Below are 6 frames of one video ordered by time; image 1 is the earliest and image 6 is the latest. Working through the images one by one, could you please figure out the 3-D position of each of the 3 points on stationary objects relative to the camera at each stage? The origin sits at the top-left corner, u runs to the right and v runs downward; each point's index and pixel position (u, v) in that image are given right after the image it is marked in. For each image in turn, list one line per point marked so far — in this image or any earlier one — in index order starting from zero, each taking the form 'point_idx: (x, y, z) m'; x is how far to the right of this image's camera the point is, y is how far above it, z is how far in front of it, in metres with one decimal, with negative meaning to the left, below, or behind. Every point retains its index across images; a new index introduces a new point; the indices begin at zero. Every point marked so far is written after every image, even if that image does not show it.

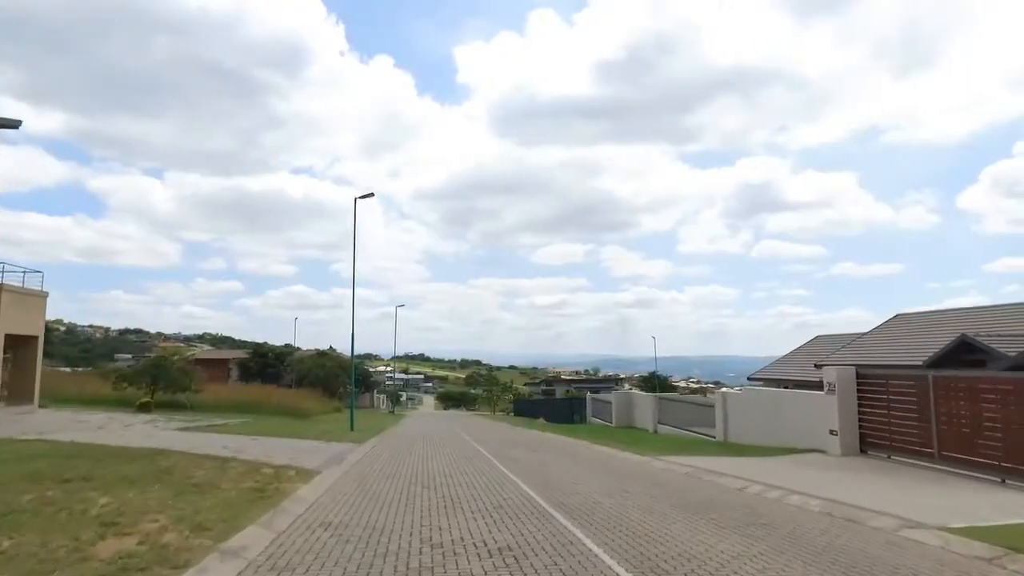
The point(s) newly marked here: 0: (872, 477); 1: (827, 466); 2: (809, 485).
0: (+6.5, -3.4, +15.1) m
1: (+6.1, -3.5, +16.1) m
2: (+5.2, -3.4, +14.5) m
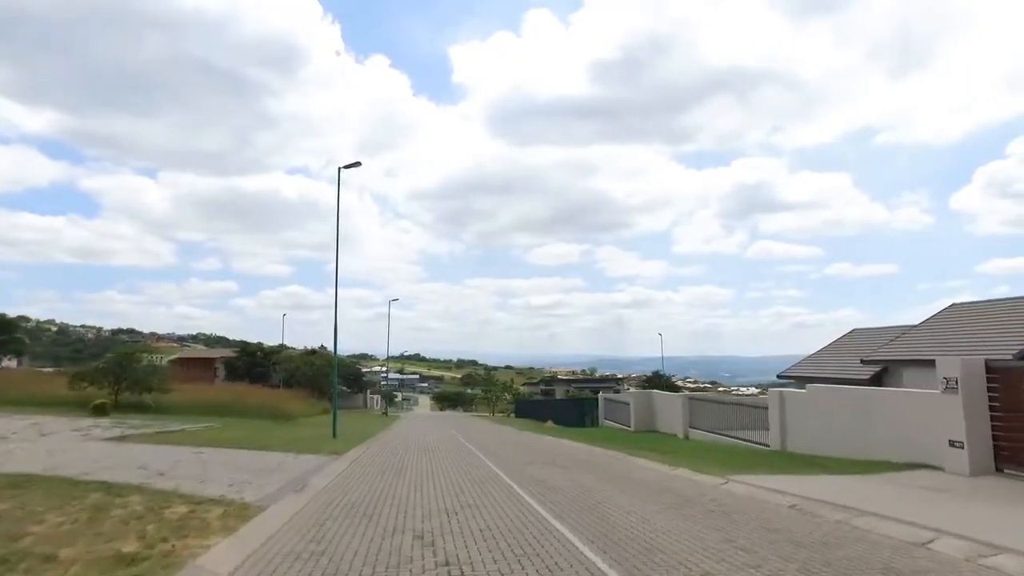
0: (+6.7, -3.0, +11.9) m
1: (+6.3, -3.0, +12.9) m
2: (+5.5, -3.0, +11.3) m
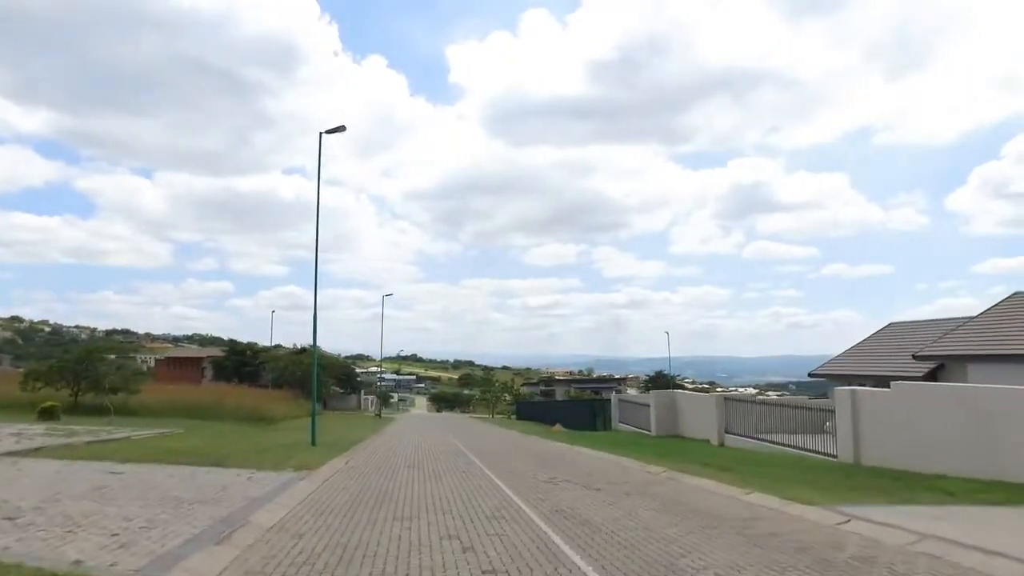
0: (+7.0, -2.7, +9.0) m
1: (+6.5, -2.7, +10.0) m
2: (+5.7, -2.7, +8.4) m
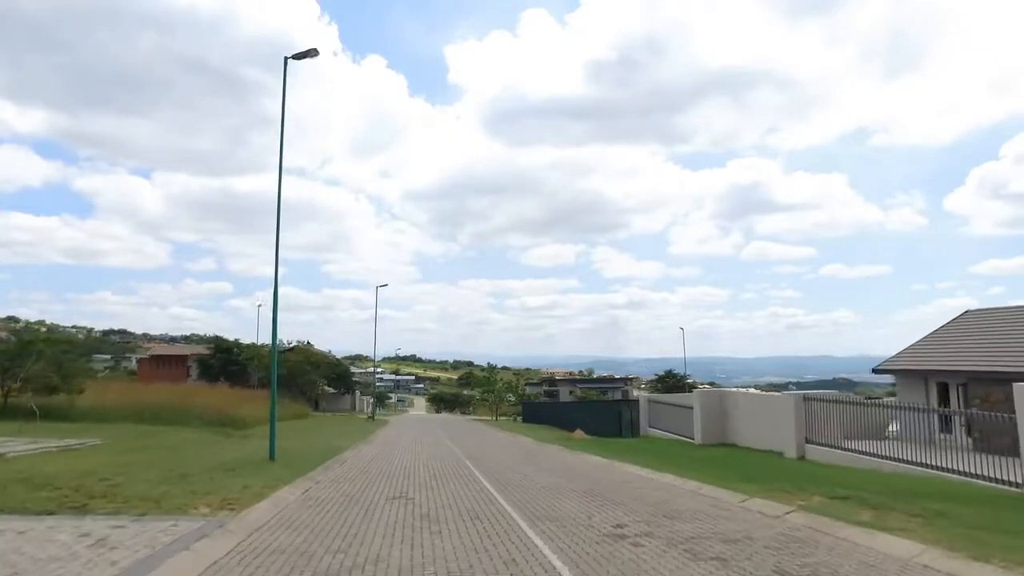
0: (+7.4, -2.1, +5.0) m
1: (+6.9, -2.2, +6.0) m
2: (+6.1, -2.1, +4.3) m
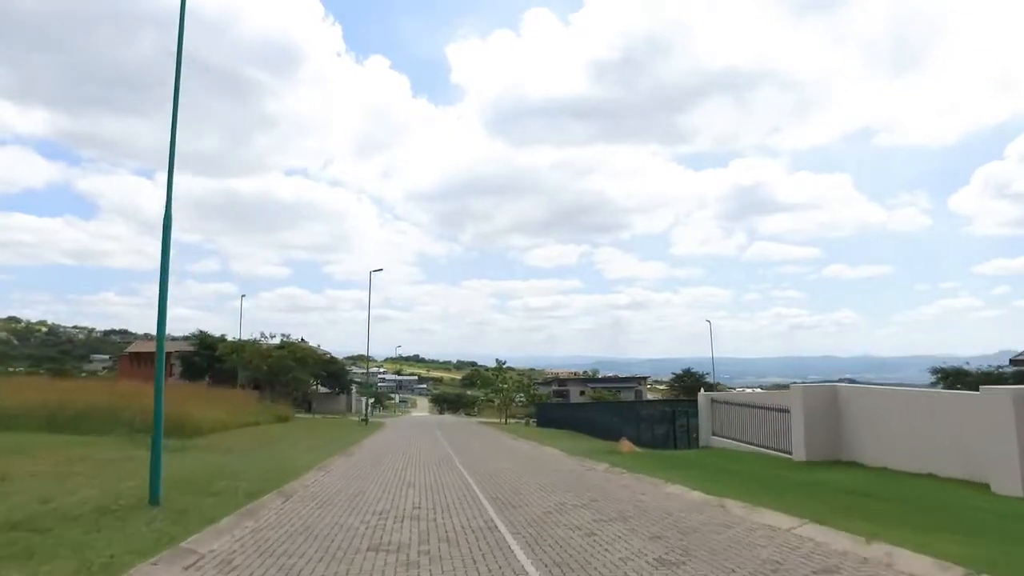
0: (+7.8, -1.4, -0.4) m
1: (+7.4, -1.4, +0.6) m
2: (+6.6, -1.4, -1.0) m
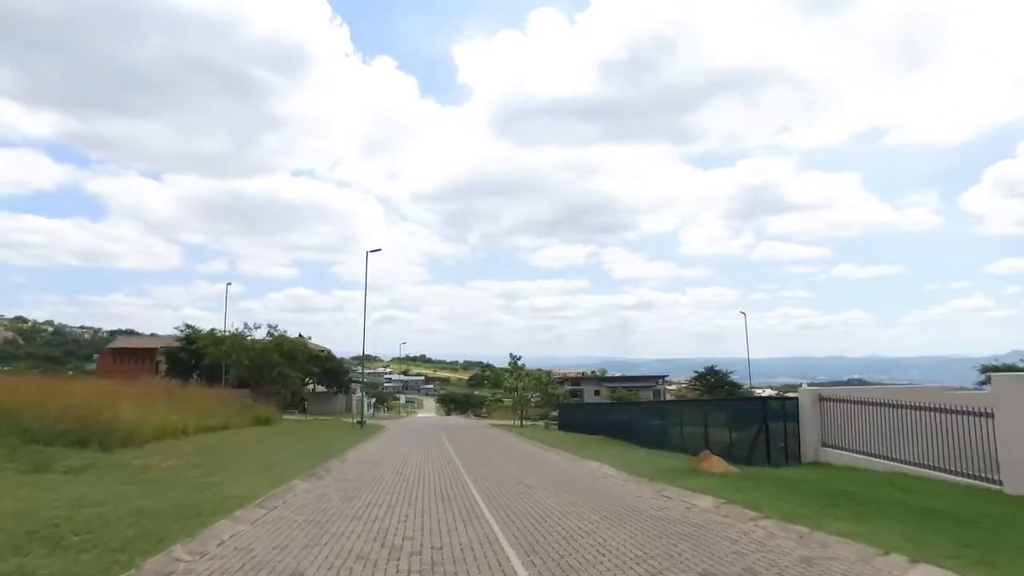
0: (+8.2, -0.7, -5.6) m
1: (+7.8, -0.7, -4.6) m
2: (+6.9, -0.7, -6.2) m
